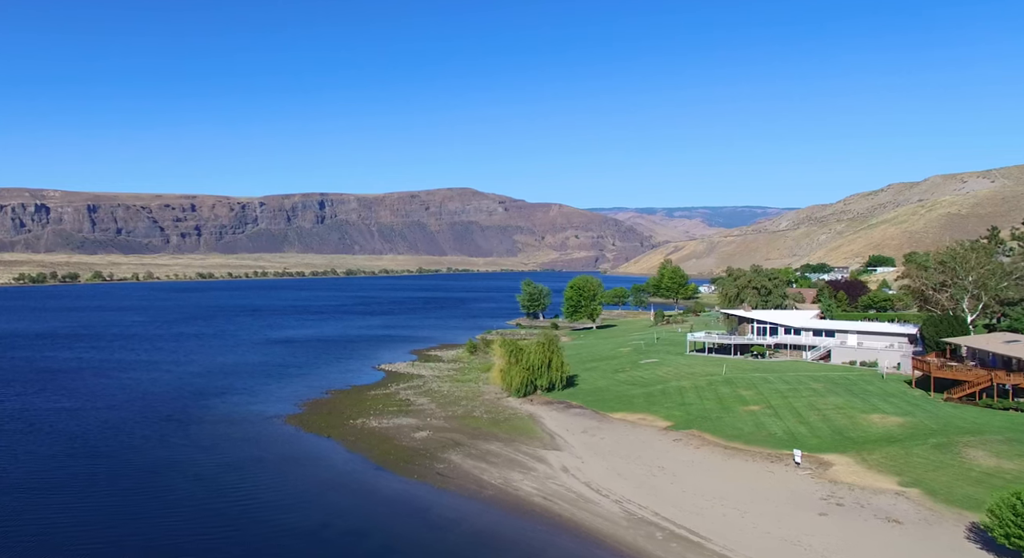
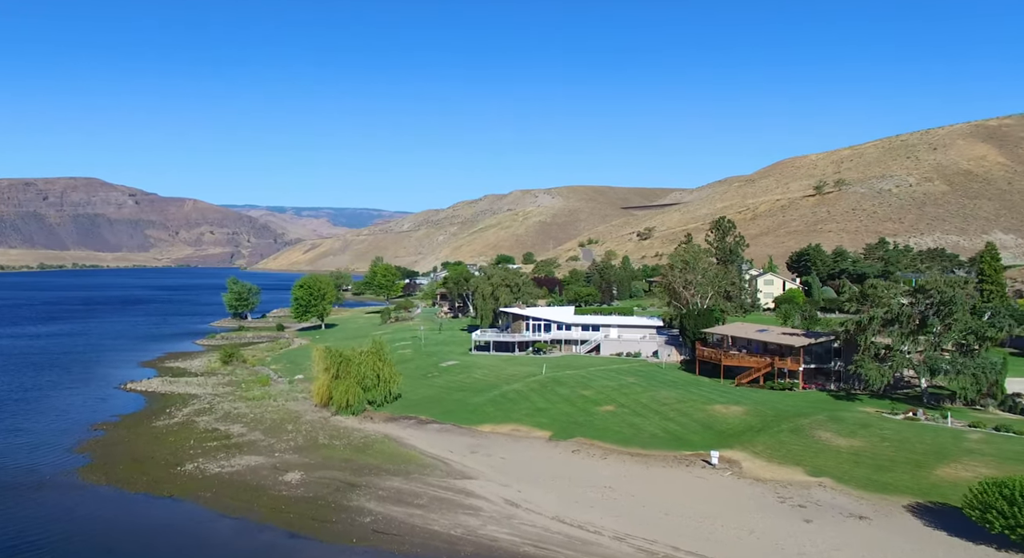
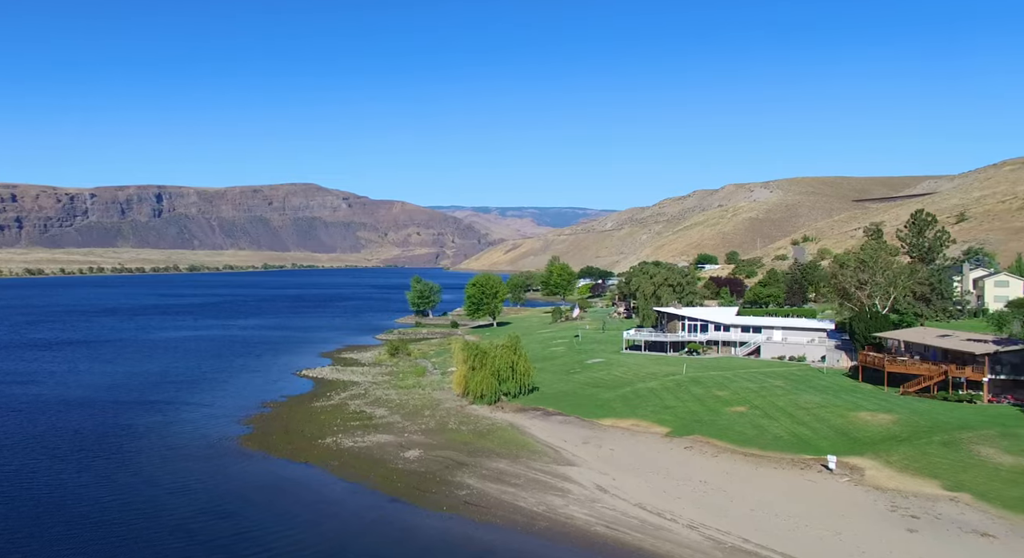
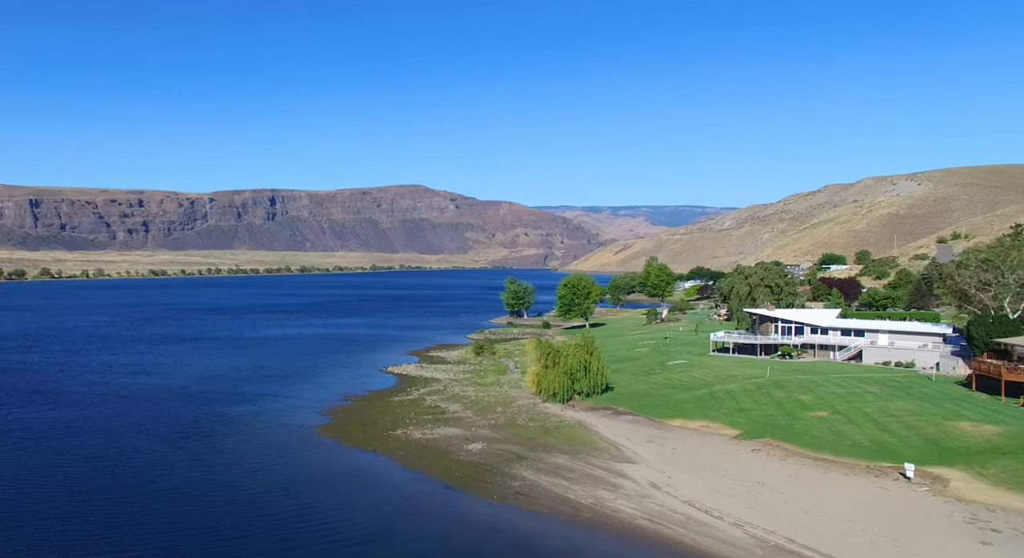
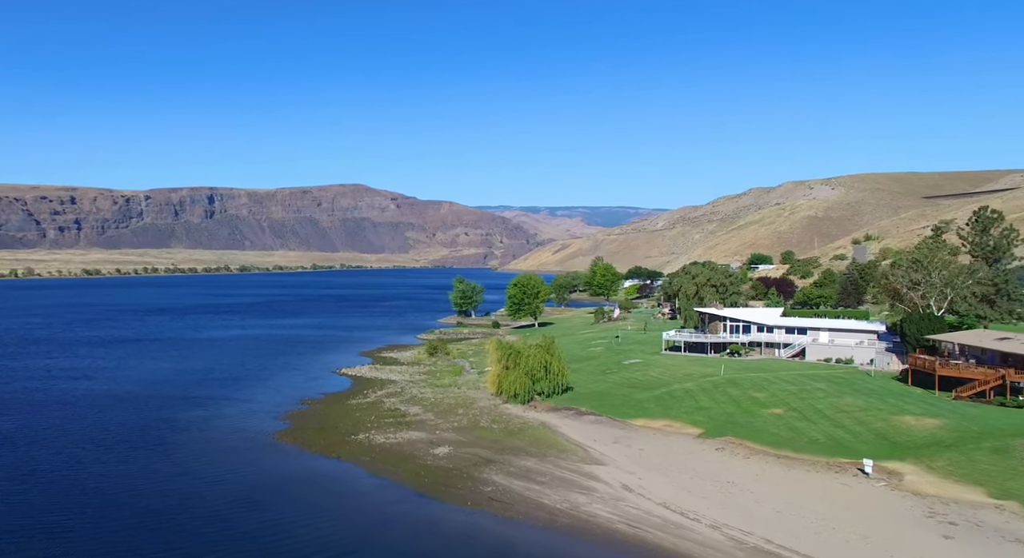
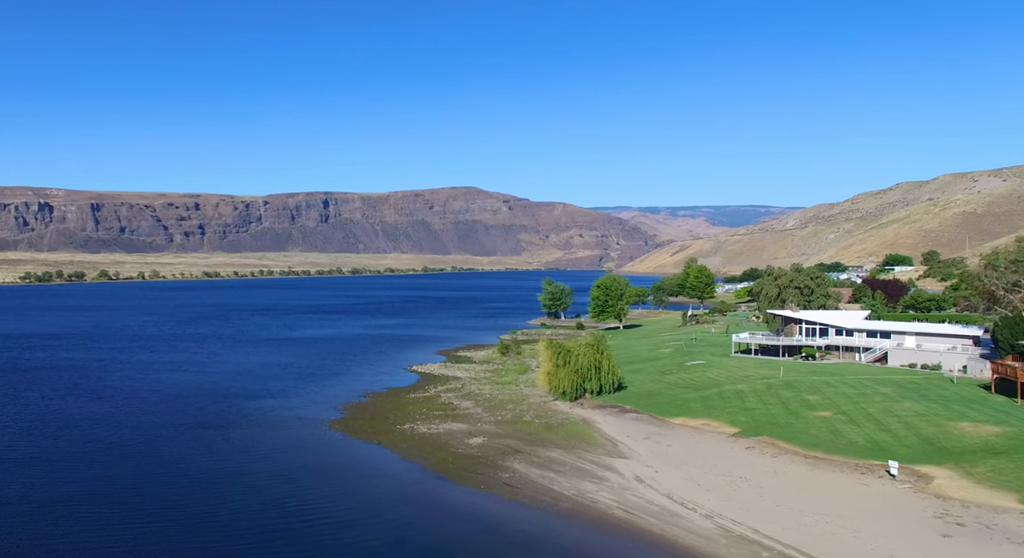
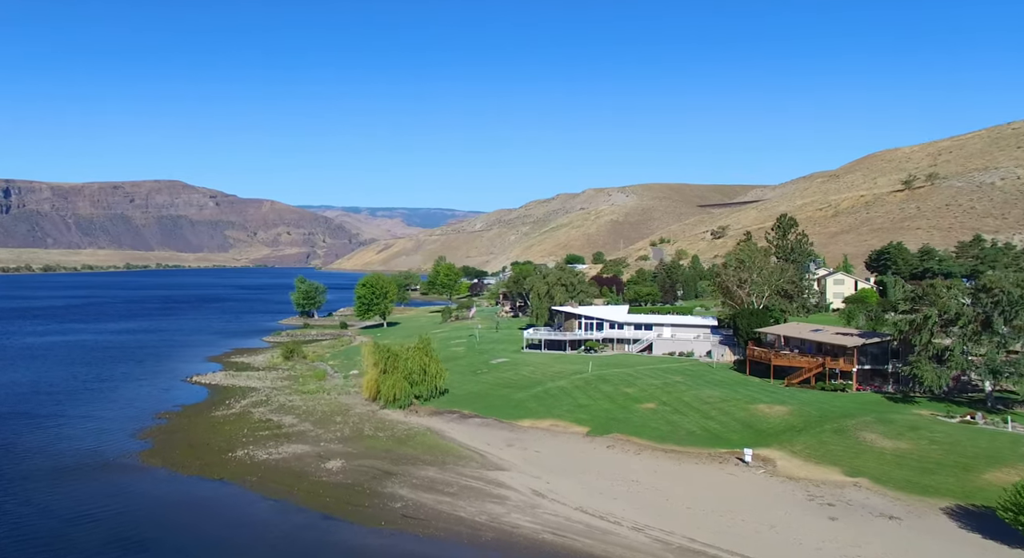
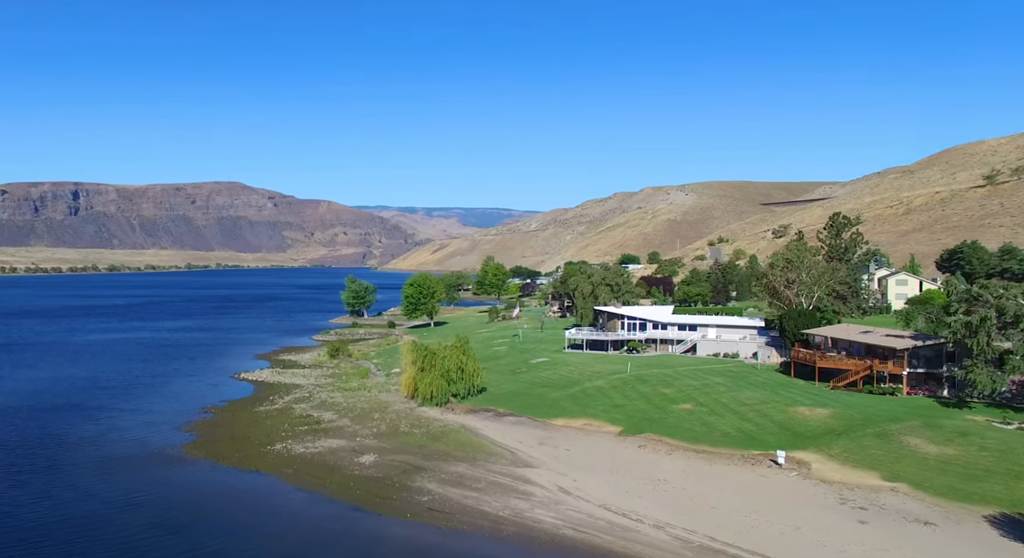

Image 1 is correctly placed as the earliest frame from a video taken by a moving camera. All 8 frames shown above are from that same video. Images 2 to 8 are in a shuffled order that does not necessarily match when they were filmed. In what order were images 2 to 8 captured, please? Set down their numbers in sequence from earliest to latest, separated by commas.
6, 4, 5, 3, 8, 7, 2
